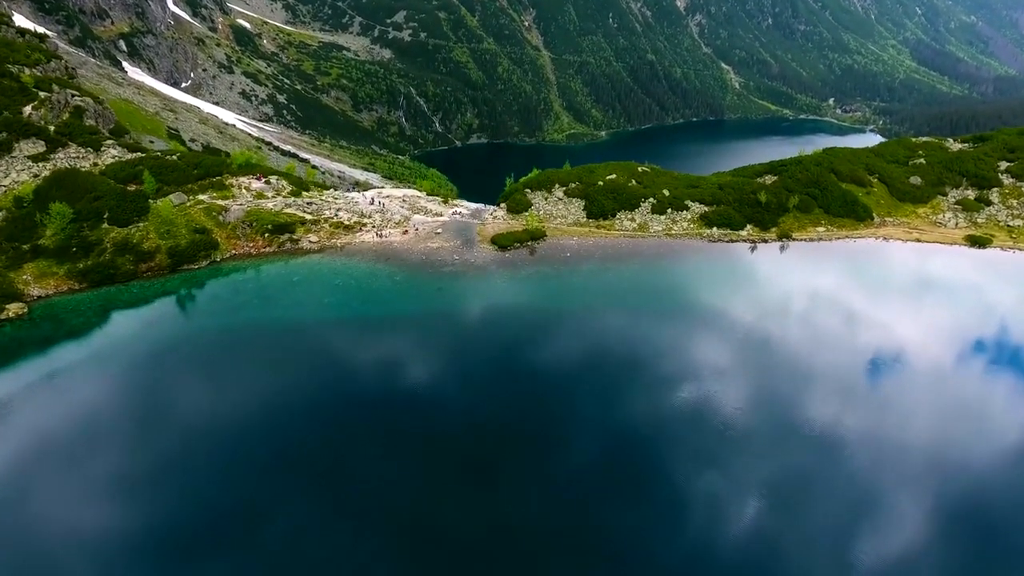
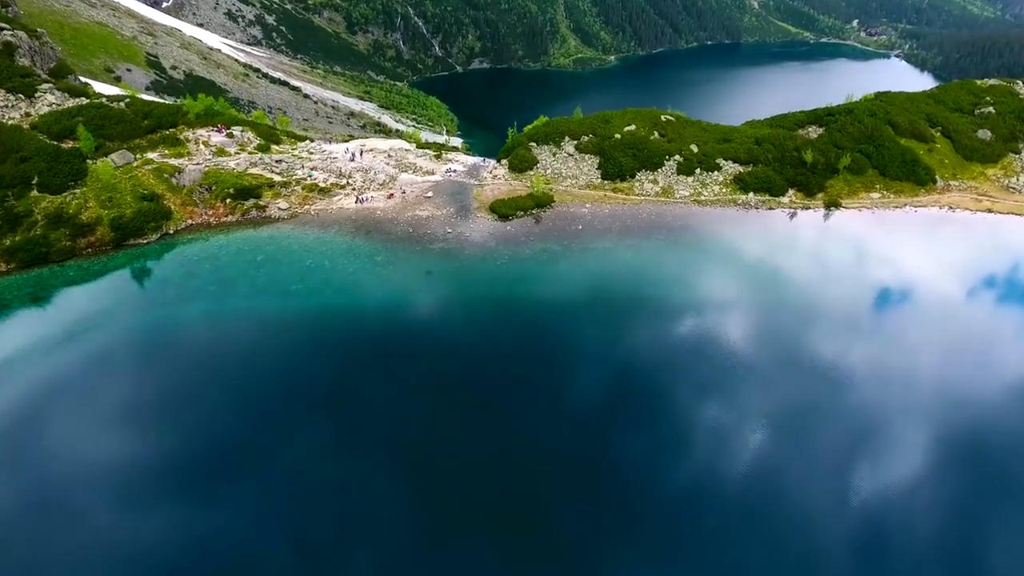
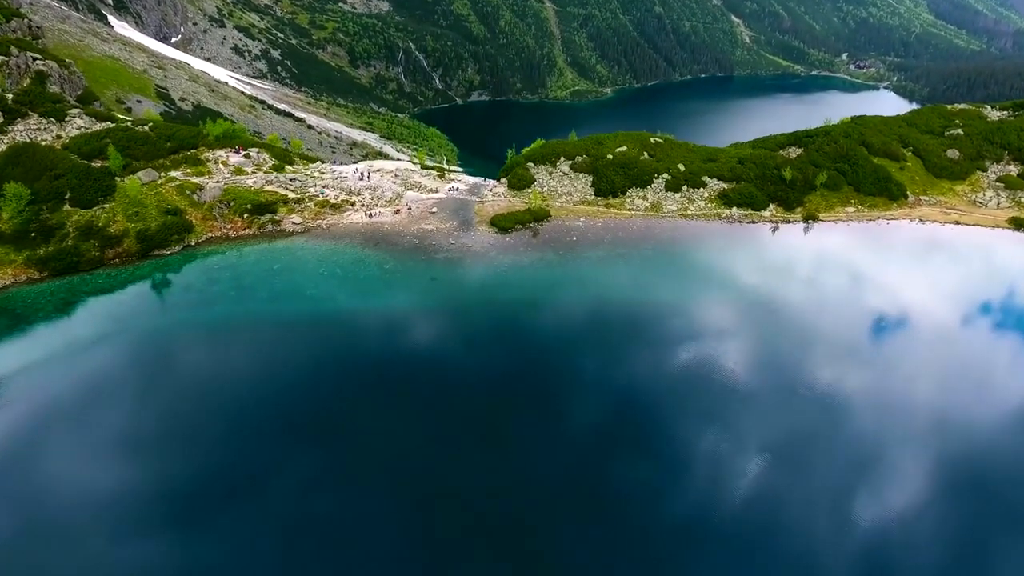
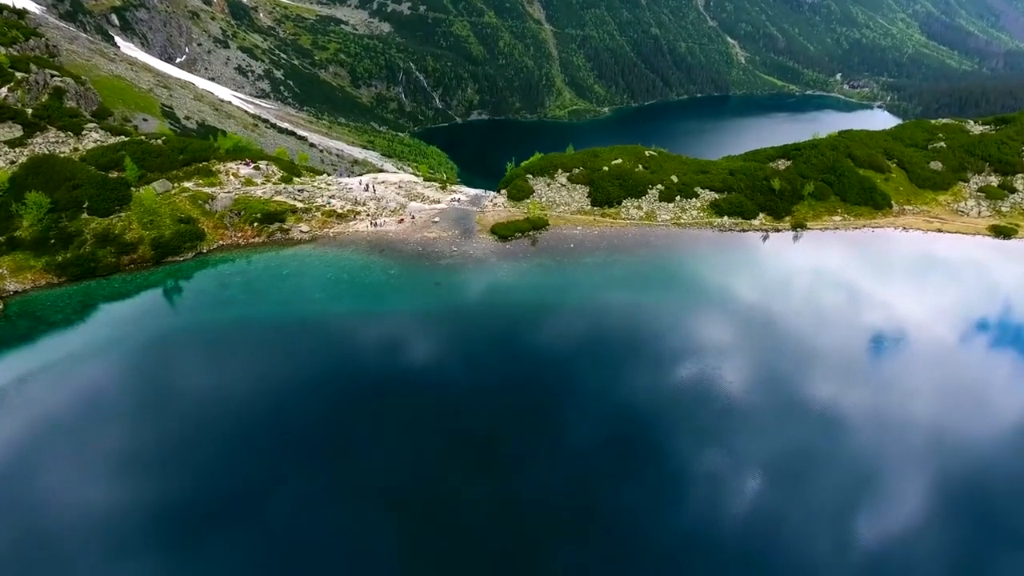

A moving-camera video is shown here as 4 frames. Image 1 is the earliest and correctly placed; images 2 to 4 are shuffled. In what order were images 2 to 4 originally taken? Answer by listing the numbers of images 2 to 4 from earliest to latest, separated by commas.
4, 3, 2
